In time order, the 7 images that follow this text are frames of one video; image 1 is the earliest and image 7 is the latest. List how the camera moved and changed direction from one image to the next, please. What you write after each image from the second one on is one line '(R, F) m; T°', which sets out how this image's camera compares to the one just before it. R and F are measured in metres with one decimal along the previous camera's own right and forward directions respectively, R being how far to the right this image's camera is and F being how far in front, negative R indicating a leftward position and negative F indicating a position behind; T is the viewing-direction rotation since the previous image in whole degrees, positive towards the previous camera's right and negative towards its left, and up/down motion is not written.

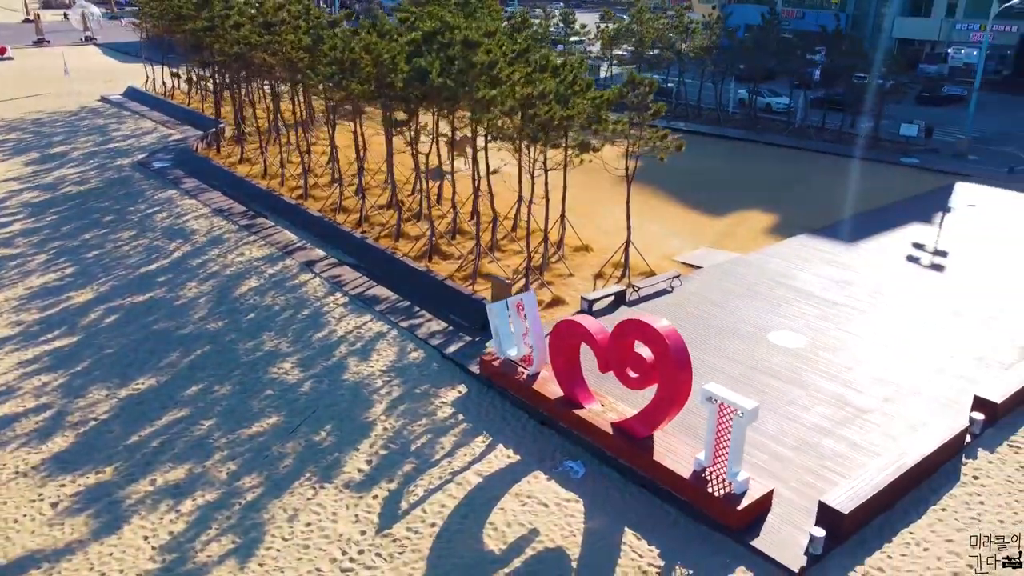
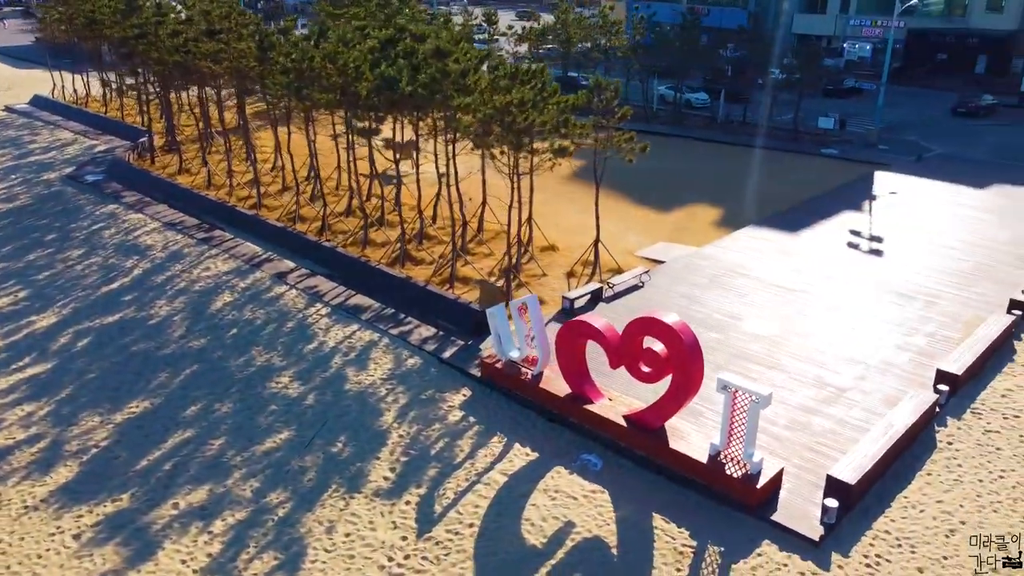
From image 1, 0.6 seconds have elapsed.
(-1.5, -0.3) m; +7°
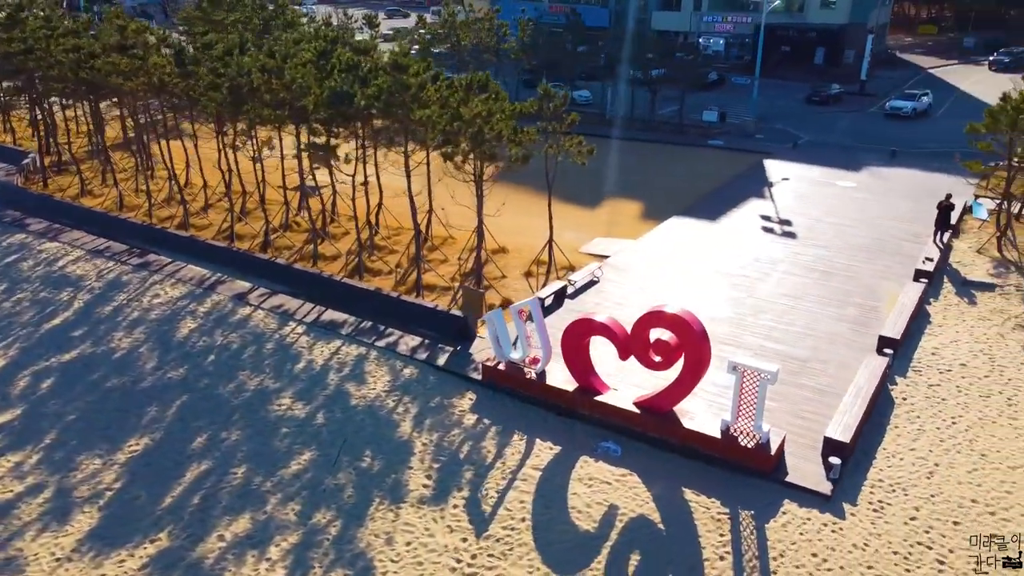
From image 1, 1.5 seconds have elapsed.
(-2.3, -0.4) m; +10°
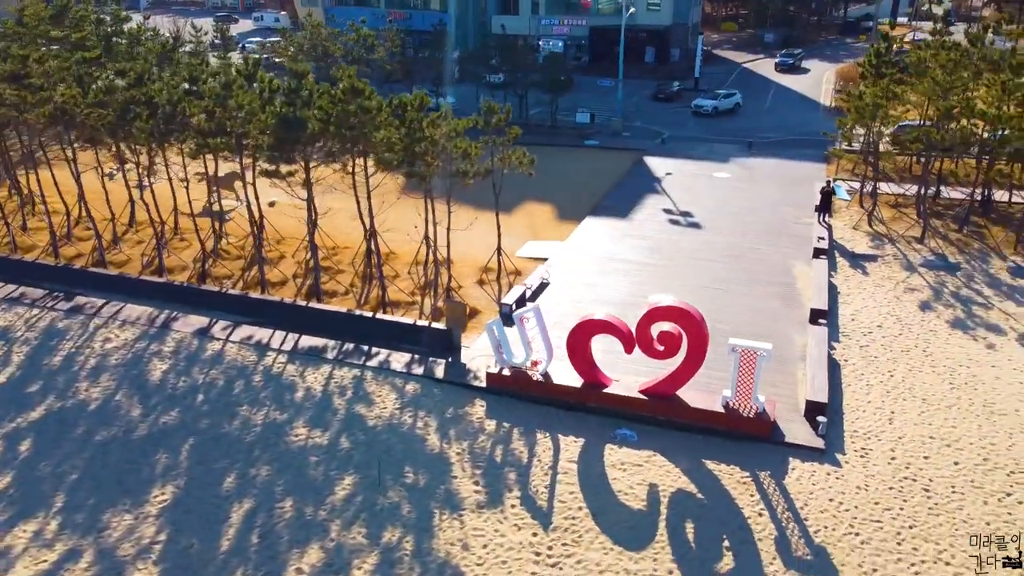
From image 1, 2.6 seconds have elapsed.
(-3.1, -0.5) m; +12°
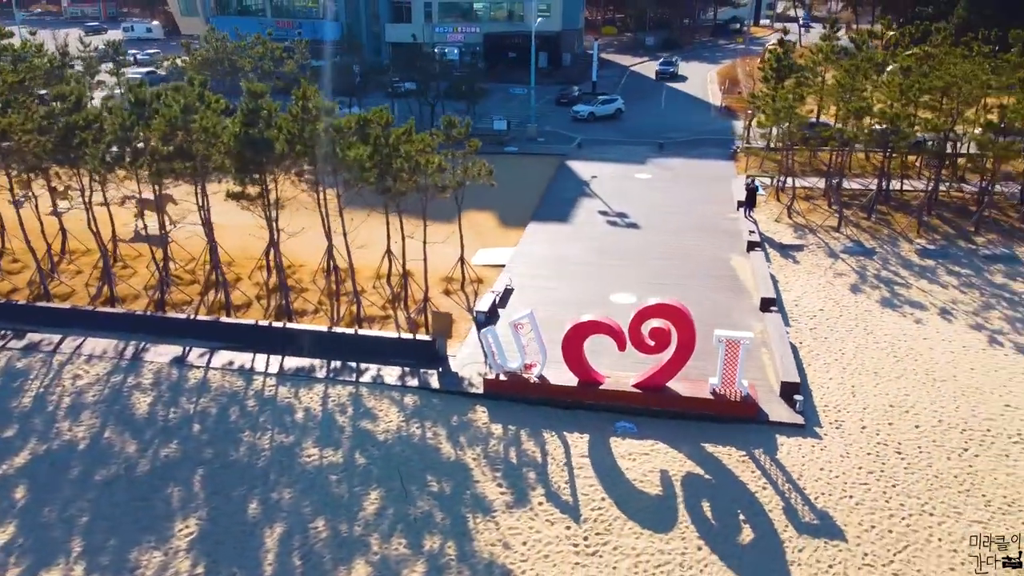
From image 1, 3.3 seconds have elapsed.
(-2.0, -0.4) m; +8°
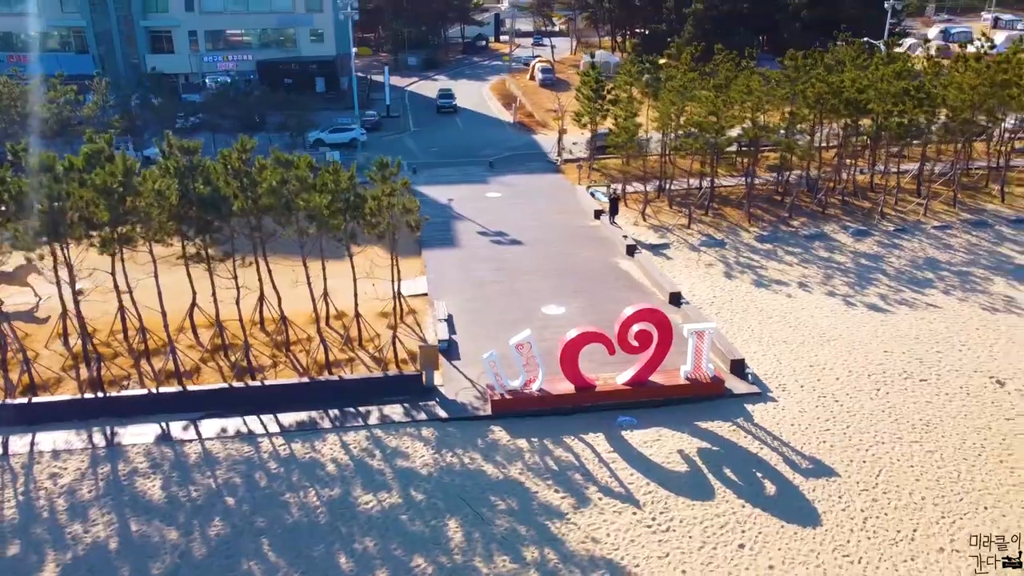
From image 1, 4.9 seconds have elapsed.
(-4.9, -0.5) m; +18°
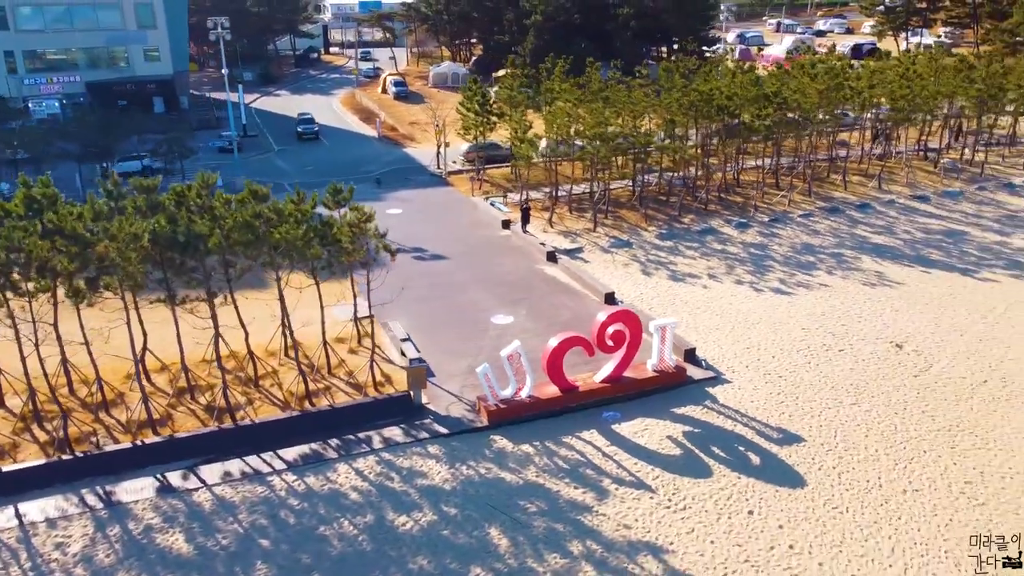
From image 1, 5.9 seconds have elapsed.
(-3.3, -0.4) m; +12°
